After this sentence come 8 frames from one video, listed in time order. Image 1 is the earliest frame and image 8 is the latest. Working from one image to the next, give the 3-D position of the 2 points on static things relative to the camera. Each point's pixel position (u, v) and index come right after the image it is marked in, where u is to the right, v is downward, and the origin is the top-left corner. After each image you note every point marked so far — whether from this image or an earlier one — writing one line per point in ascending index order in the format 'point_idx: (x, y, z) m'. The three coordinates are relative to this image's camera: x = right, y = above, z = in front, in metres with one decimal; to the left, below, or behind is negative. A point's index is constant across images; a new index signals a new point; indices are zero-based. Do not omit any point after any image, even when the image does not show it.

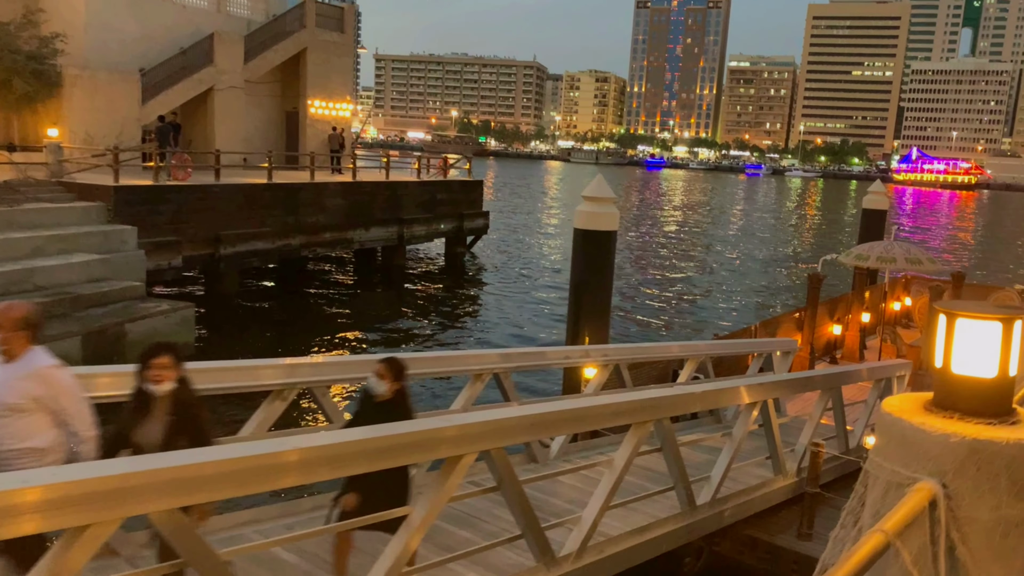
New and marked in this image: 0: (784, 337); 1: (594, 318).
0: (+4.2, -0.8, +13.0) m
1: (+1.0, -0.4, +9.9) m
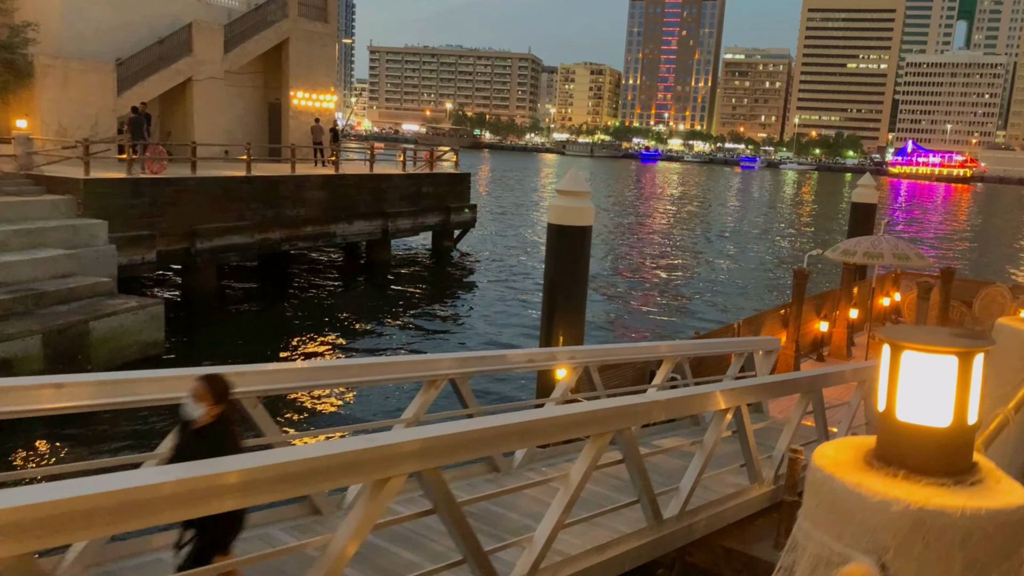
0: (+3.8, -0.7, +12.6) m
1: (+0.6, -0.3, +9.5) m
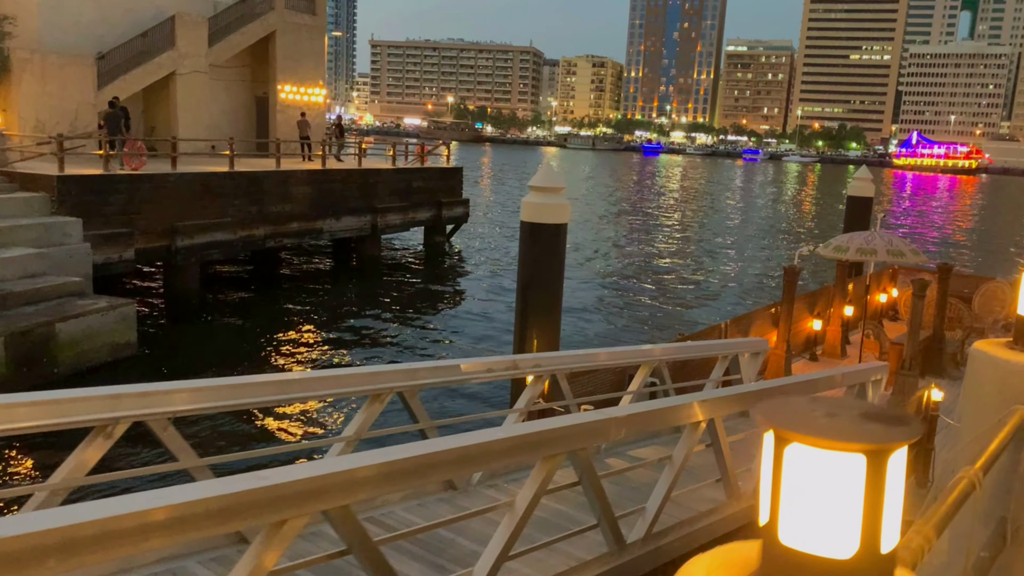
0: (+3.5, -0.7, +12.2) m
1: (+0.3, -0.3, +9.1) m
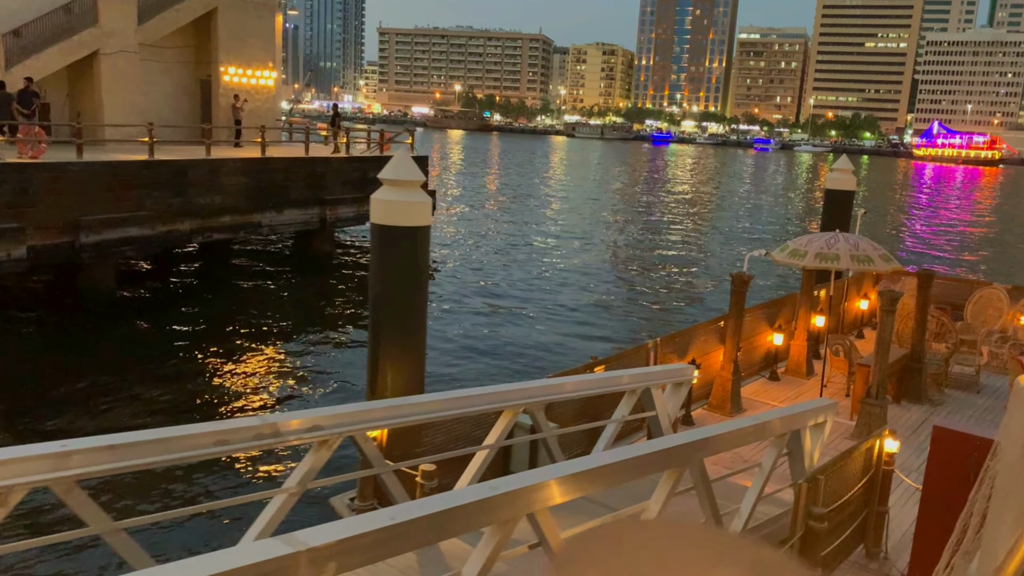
0: (+2.2, -0.8, +10.3) m
1: (-1.0, -0.5, +7.3) m
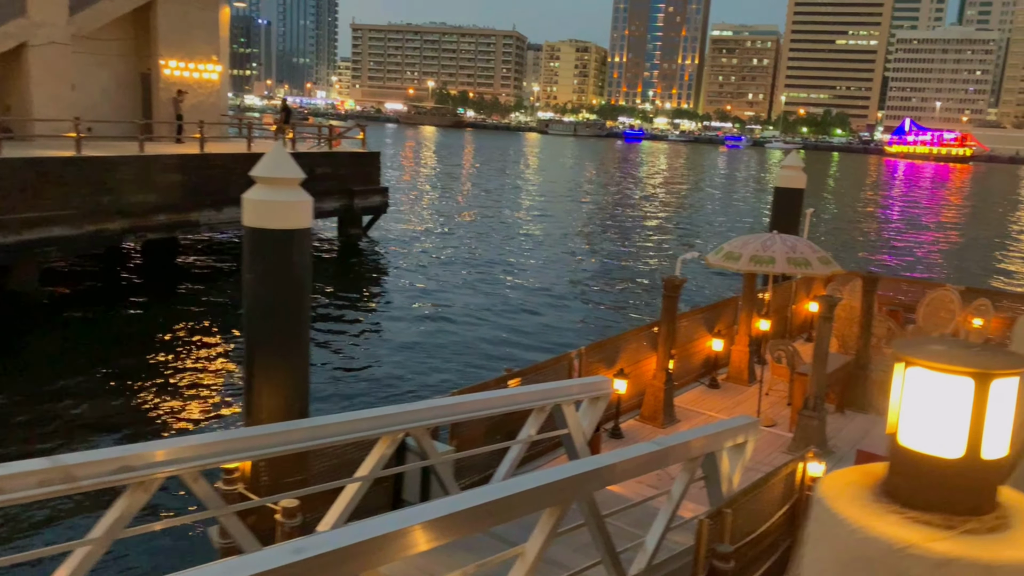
0: (+1.3, -0.9, +9.7) m
1: (-1.9, -0.6, +6.6) m
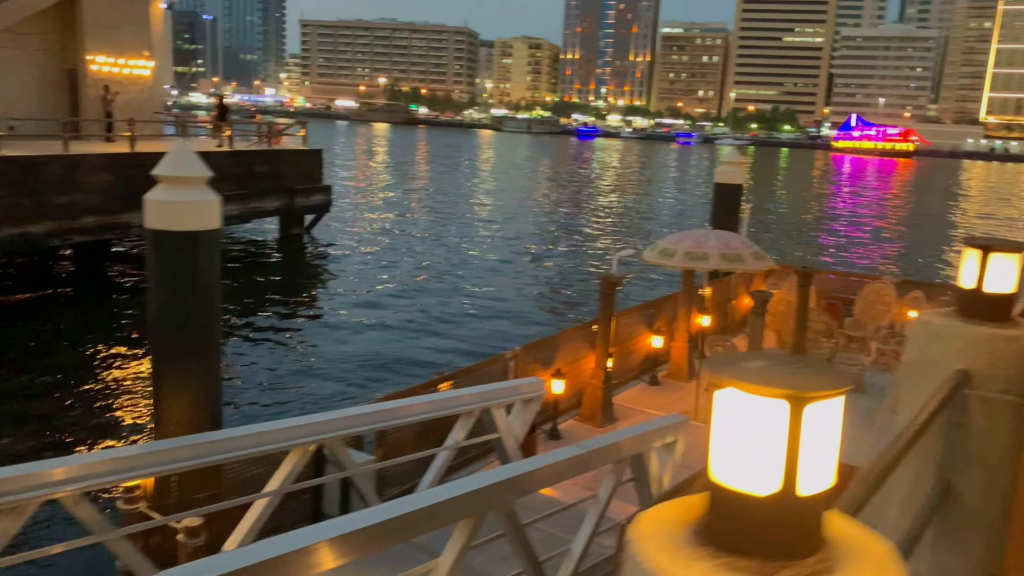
0: (+0.5, -0.9, +9.6) m
1: (-2.4, -0.6, +6.2) m
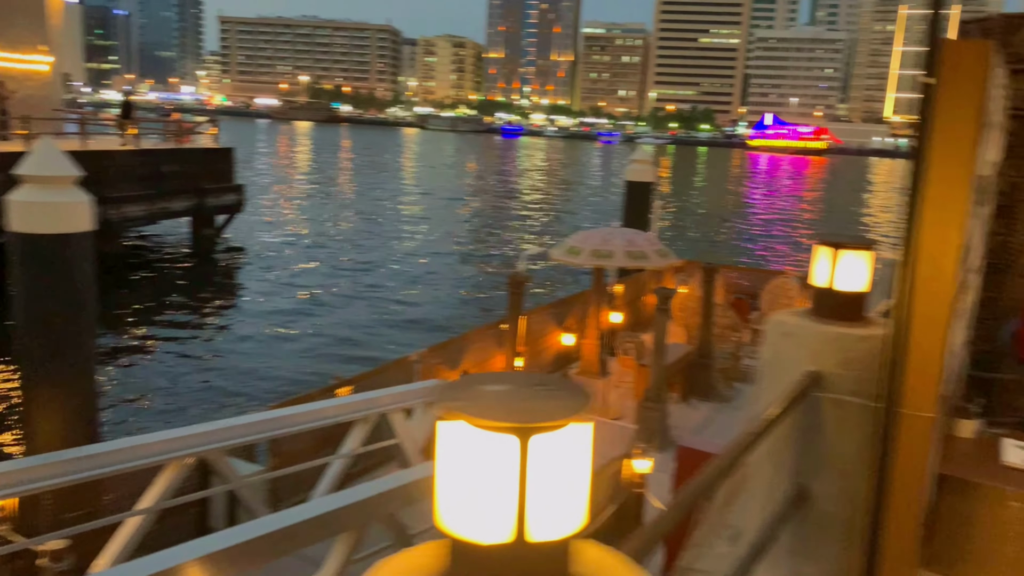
0: (-0.5, -0.9, +9.4) m
1: (-3.2, -0.7, +5.9) m
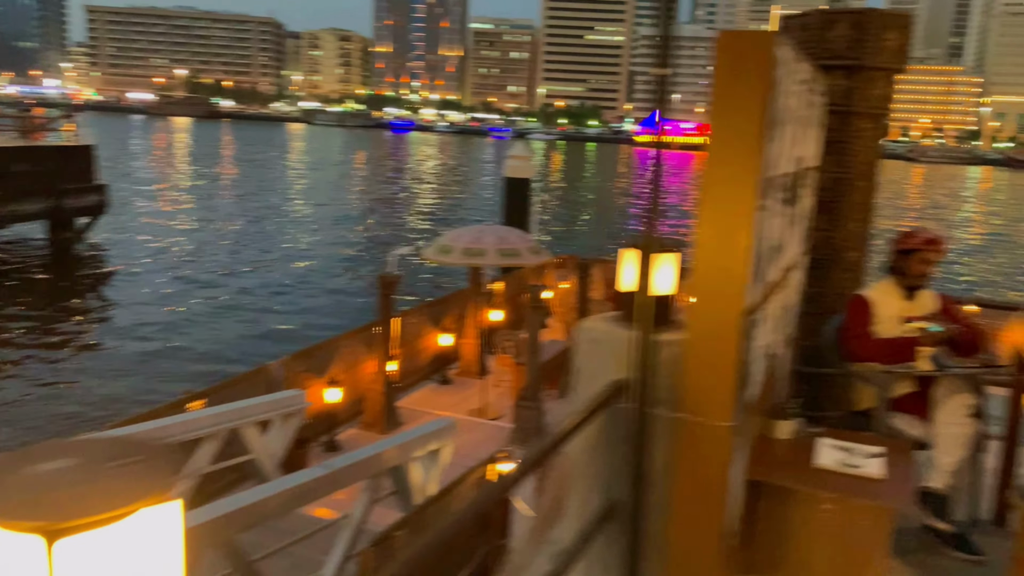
0: (-1.9, -0.9, +9.1) m
1: (-4.1, -0.8, +5.2) m
